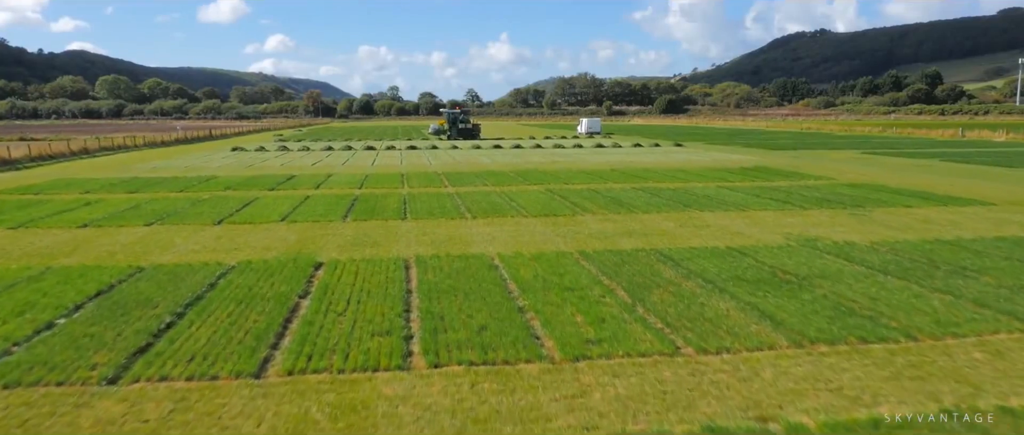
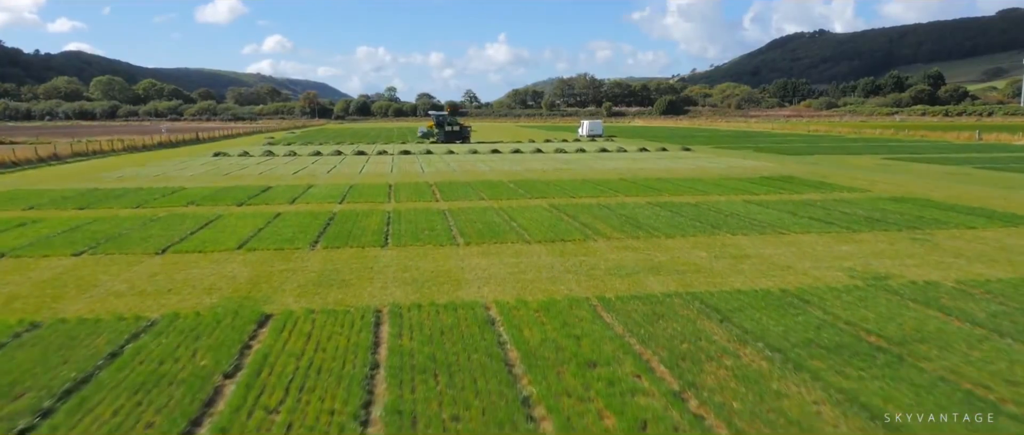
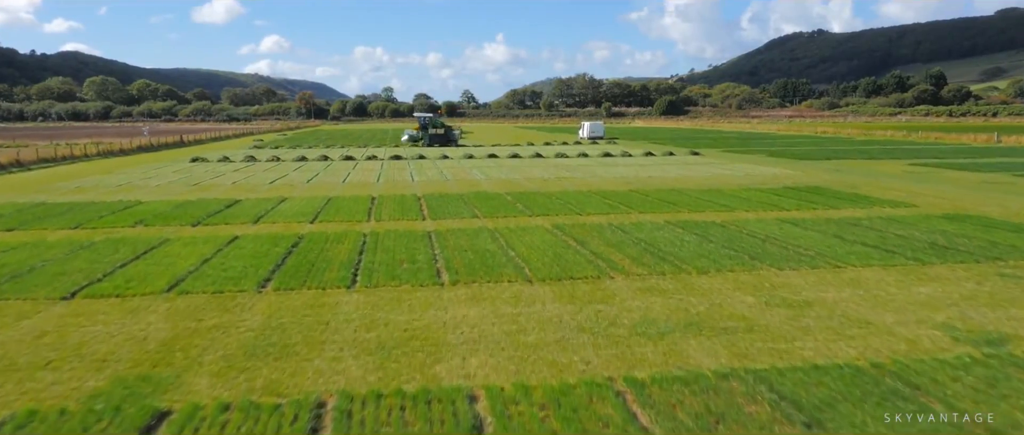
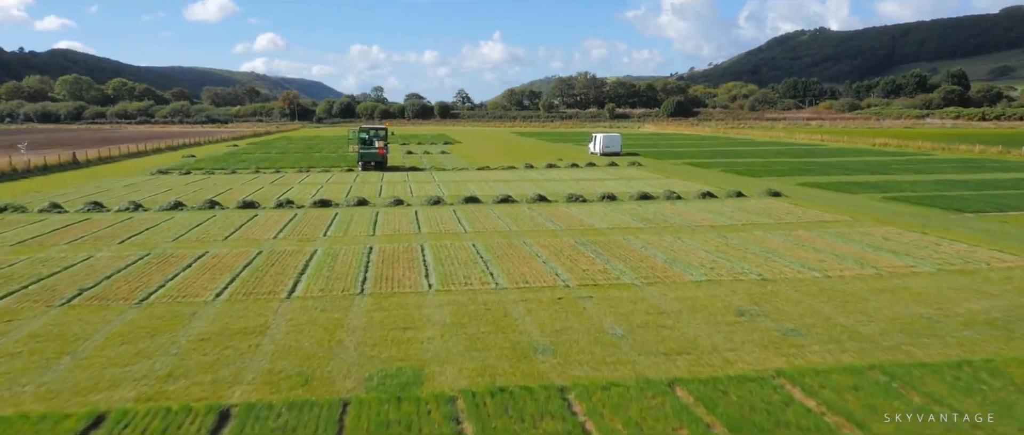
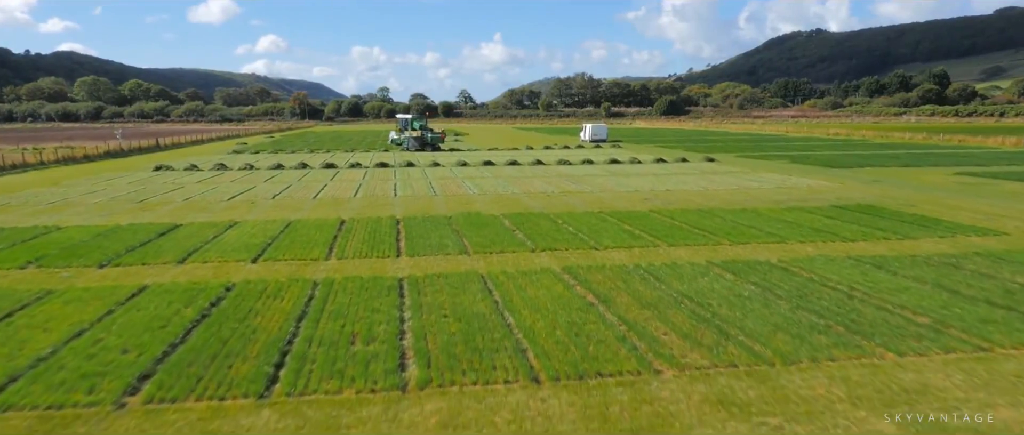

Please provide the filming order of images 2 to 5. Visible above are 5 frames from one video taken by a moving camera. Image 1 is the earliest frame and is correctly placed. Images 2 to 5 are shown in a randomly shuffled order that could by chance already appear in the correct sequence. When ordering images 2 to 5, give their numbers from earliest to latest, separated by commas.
2, 3, 5, 4
